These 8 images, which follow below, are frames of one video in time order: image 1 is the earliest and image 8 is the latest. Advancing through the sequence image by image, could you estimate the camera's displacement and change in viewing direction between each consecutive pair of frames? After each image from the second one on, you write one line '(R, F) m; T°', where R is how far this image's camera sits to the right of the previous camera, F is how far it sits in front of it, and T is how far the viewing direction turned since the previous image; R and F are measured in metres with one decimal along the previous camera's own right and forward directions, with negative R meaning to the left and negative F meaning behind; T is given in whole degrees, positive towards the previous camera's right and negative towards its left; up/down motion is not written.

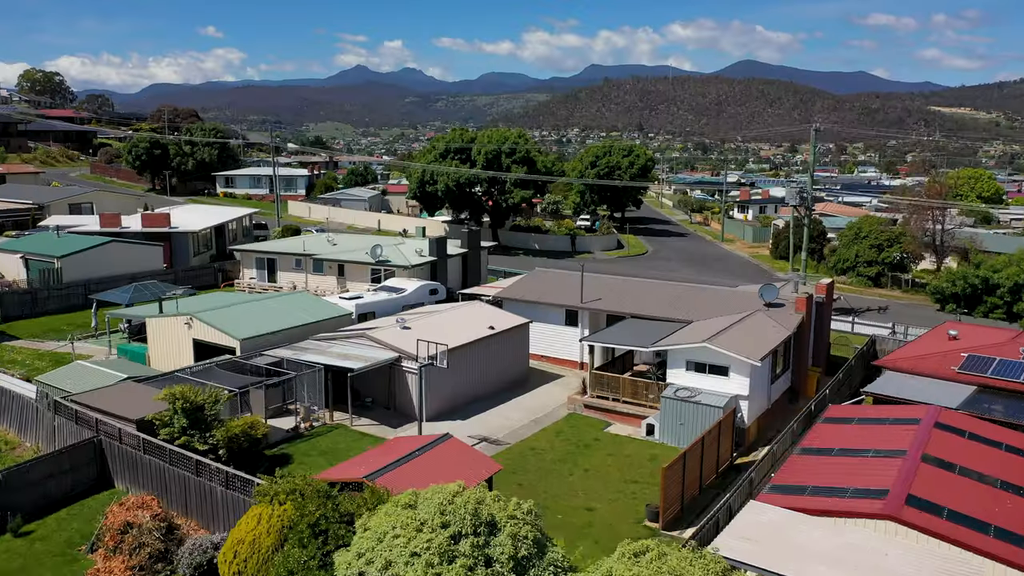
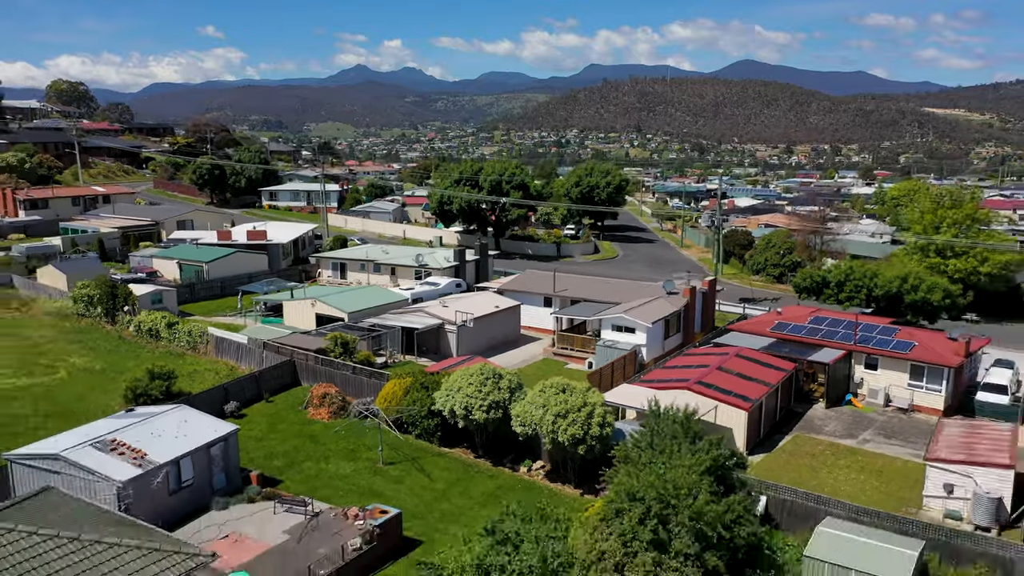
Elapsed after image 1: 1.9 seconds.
(0.0, -5.2) m; 0°
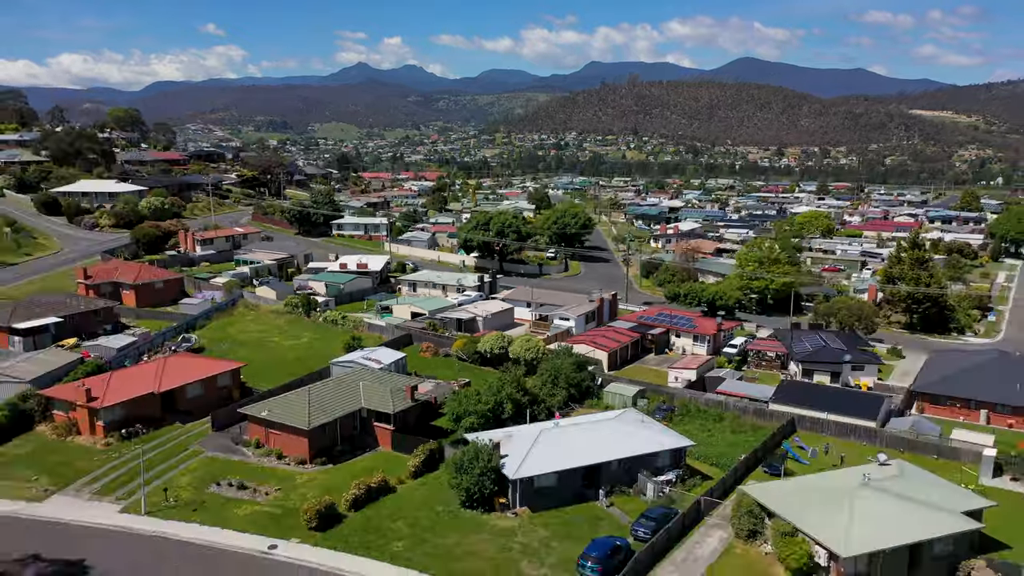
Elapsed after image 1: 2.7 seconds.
(+0.1, -13.0) m; 0°
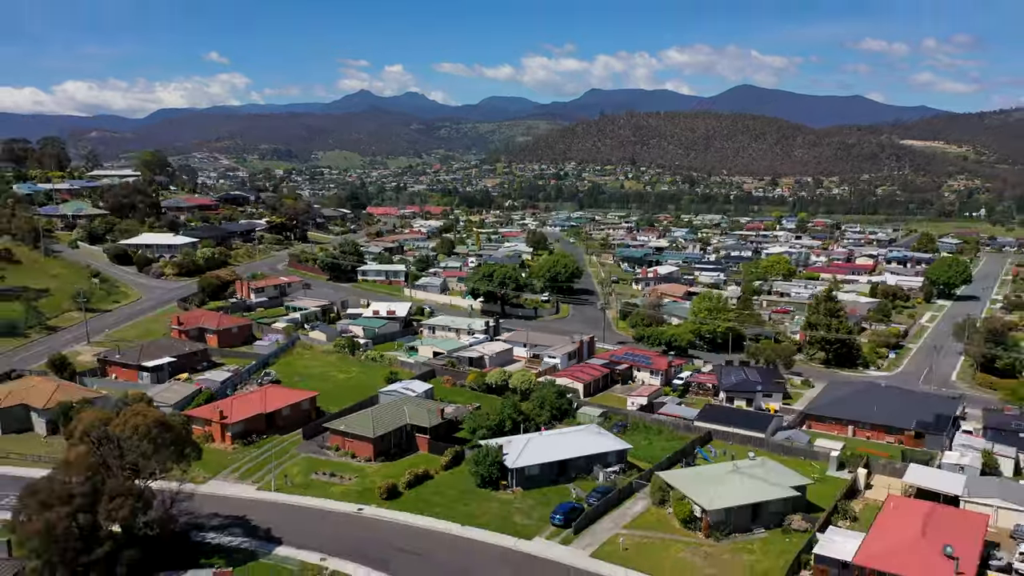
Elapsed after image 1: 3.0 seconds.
(+0.1, -7.5) m; 0°
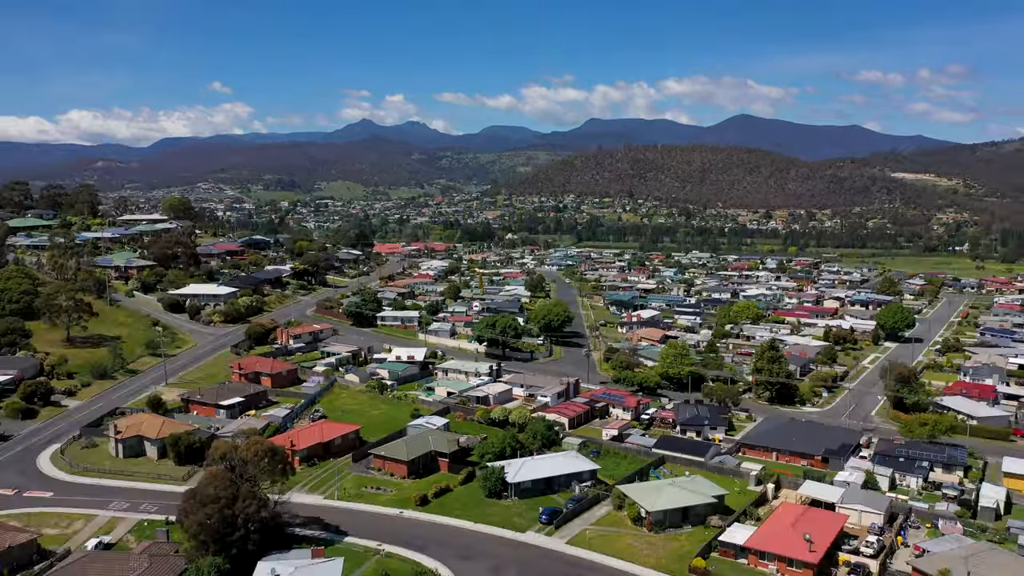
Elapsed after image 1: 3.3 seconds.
(0.0, -7.7) m; 0°
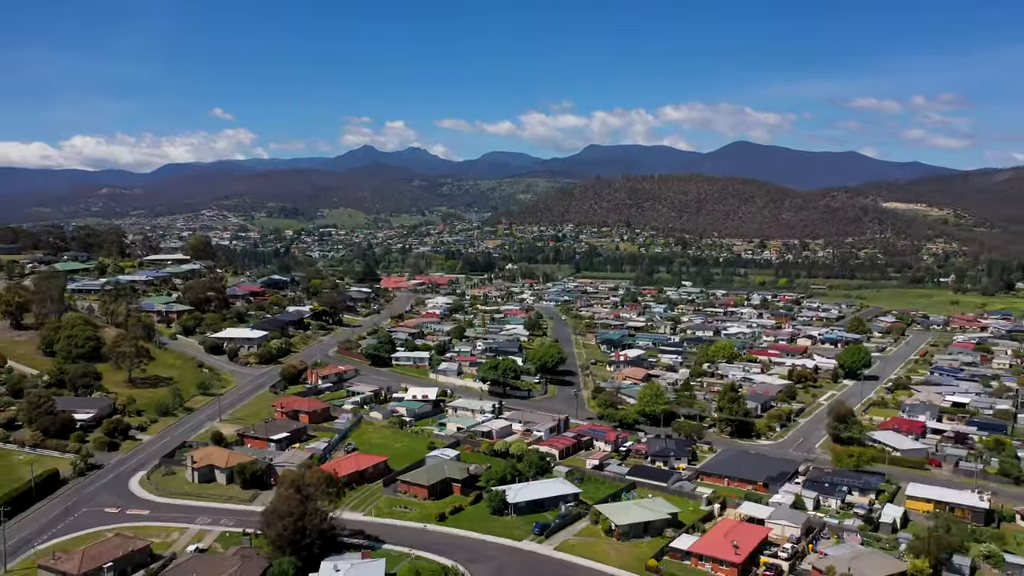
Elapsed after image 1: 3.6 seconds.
(0.0, -7.8) m; 0°
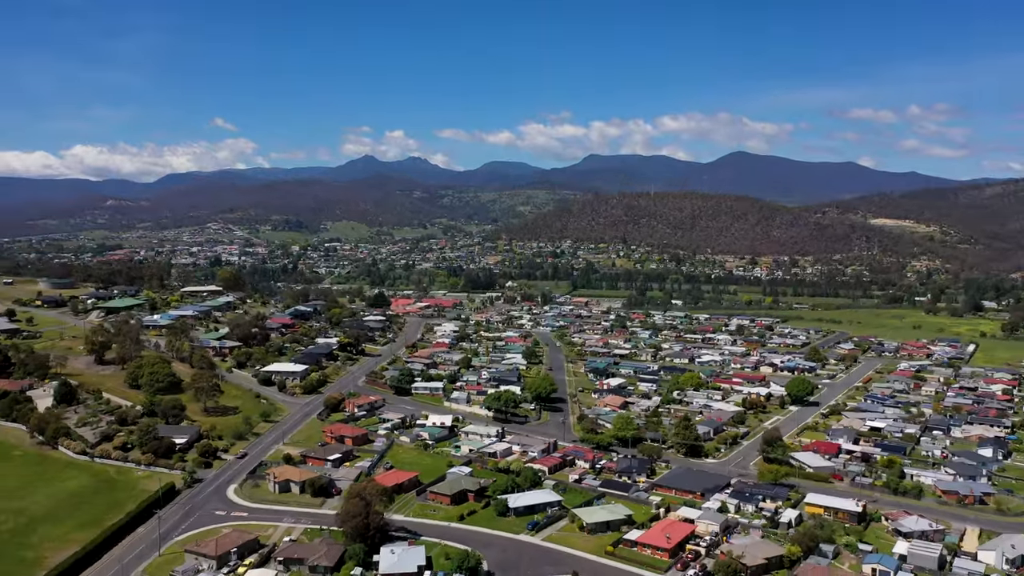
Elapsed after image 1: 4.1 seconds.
(0.0, -13.5) m; 0°
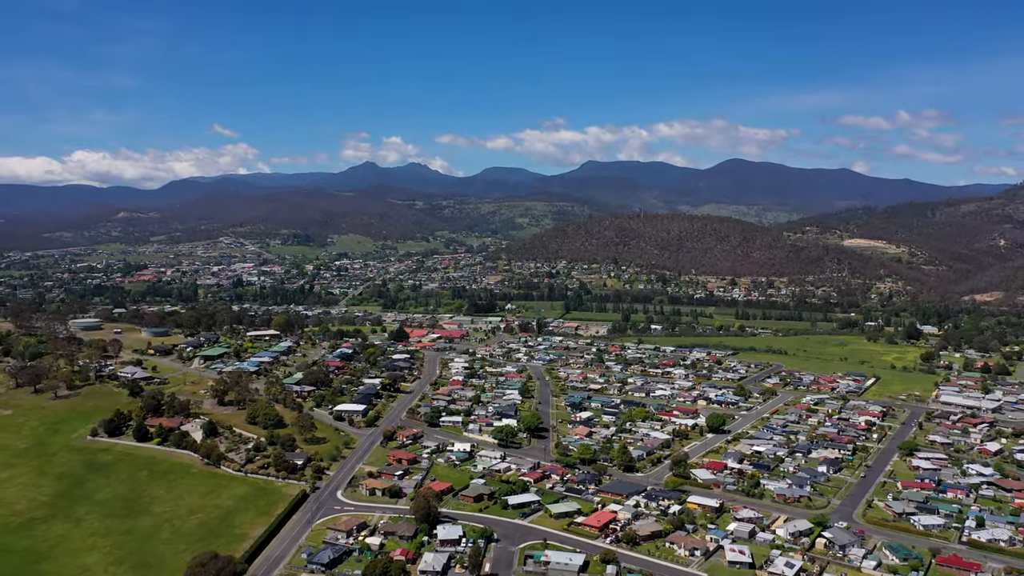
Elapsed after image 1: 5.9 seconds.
(0.0, -34.1) m; 0°
